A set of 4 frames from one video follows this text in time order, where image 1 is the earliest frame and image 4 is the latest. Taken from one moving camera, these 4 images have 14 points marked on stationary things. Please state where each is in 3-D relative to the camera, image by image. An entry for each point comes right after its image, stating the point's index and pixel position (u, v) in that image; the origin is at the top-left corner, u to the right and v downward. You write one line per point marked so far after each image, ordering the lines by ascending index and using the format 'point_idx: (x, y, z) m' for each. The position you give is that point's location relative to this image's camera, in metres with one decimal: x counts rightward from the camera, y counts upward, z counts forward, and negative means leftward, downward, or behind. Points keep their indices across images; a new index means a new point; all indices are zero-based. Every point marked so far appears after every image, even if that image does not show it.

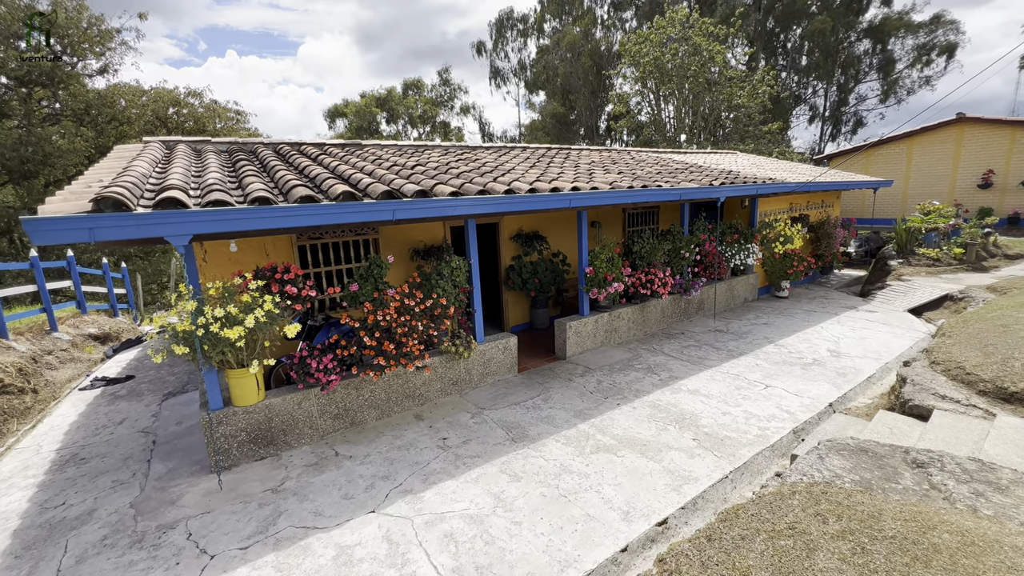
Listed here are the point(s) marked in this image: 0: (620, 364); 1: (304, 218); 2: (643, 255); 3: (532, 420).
0: (+1.3, -0.9, +5.4) m
1: (-1.5, +0.5, +3.3) m
2: (+1.8, +0.5, +6.2) m
3: (+0.2, -1.2, +4.1) m
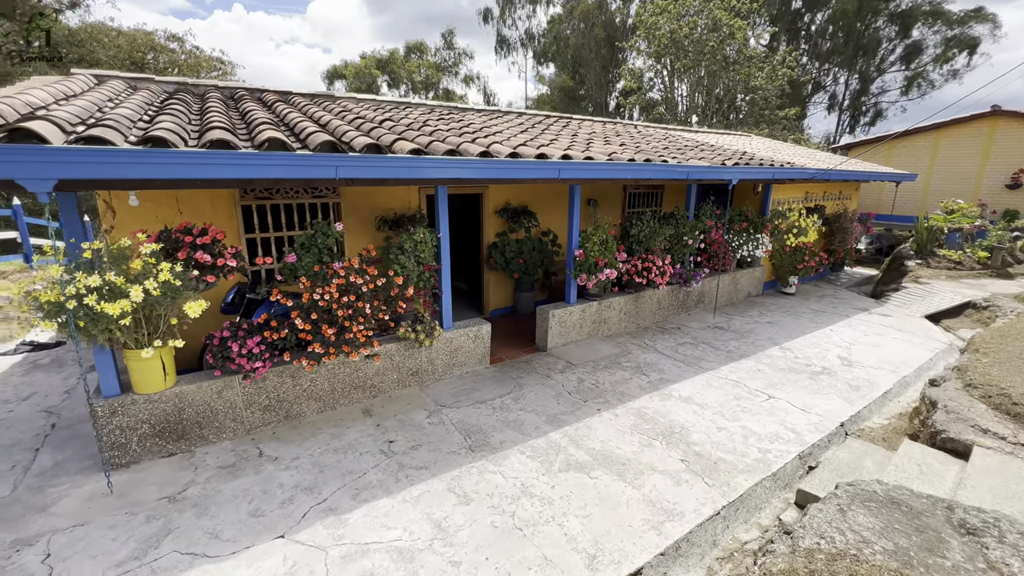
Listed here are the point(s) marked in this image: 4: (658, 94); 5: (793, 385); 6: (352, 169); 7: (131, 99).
0: (+1.0, -0.8, +4.8) m
1: (-1.7, +0.7, +2.6) m
2: (+1.6, +0.6, +5.6) m
3: (-0.1, -1.1, +3.6) m
4: (+6.2, +8.1, +19.0) m
5: (+2.7, -0.9, +4.4) m
6: (-1.1, +0.8, +3.1) m
7: (-3.2, +1.6, +3.8) m
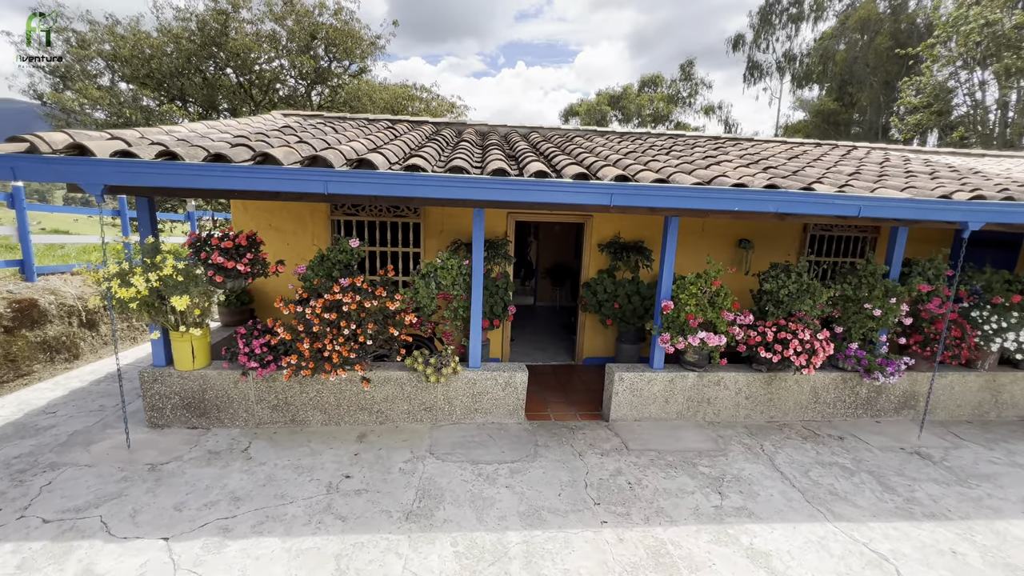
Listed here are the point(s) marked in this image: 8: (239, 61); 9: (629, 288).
0: (+1.3, -1.3, +3.5) m
1: (-1.9, +0.7, +2.9) m
2: (+2.4, -0.1, +4.0) m
3: (-0.3, -1.3, +2.9) m
4: (+13.6, +5.5, +13.9) m
5: (+2.6, -1.6, +2.3) m
6: (-1.1, +0.7, +3.0) m
7: (-2.5, +1.6, +4.6) m
8: (-7.7, +6.4, +12.7) m
9: (+1.3, 0.0, +4.8) m
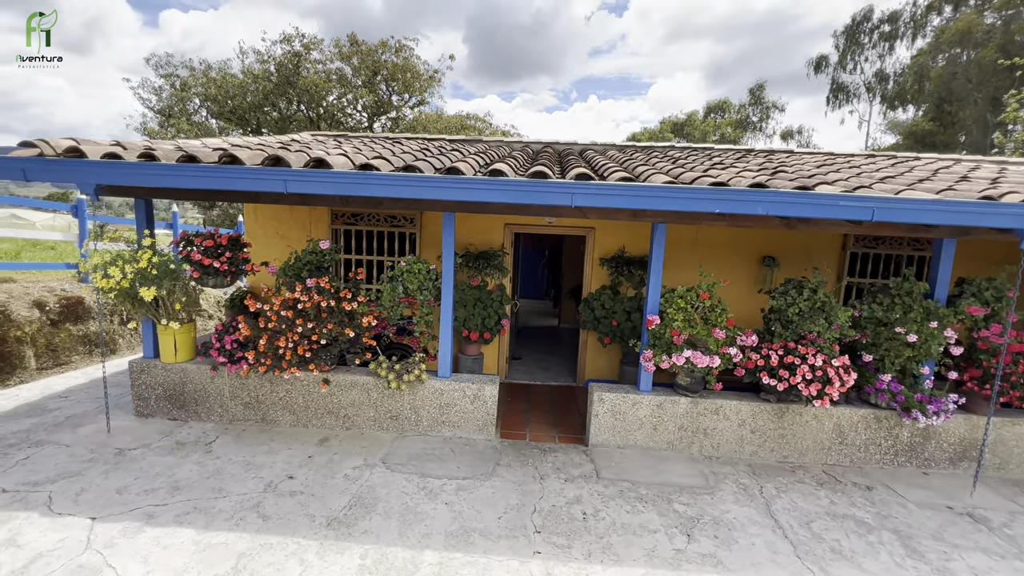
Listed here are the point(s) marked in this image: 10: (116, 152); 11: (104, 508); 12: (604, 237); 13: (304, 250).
0: (+1.0, -1.4, +3.1) m
1: (-2.2, +0.7, +3.1) m
2: (+2.1, -0.2, +3.5) m
3: (-0.7, -1.3, +2.8) m
4: (+14.9, +4.4, +11.9) m
5: (+2.0, -1.7, +1.7) m
6: (-1.4, +0.7, +3.1) m
7: (-2.5, +1.6, +4.9) m
8: (-6.3, +5.9, +14.0) m
9: (+1.2, -0.2, +4.4) m
10: (-2.7, +0.9, +3.2) m
11: (-2.3, -1.3, +2.6) m
12: (+1.0, +0.5, +4.8) m
13: (-1.6, +0.3, +3.5) m
